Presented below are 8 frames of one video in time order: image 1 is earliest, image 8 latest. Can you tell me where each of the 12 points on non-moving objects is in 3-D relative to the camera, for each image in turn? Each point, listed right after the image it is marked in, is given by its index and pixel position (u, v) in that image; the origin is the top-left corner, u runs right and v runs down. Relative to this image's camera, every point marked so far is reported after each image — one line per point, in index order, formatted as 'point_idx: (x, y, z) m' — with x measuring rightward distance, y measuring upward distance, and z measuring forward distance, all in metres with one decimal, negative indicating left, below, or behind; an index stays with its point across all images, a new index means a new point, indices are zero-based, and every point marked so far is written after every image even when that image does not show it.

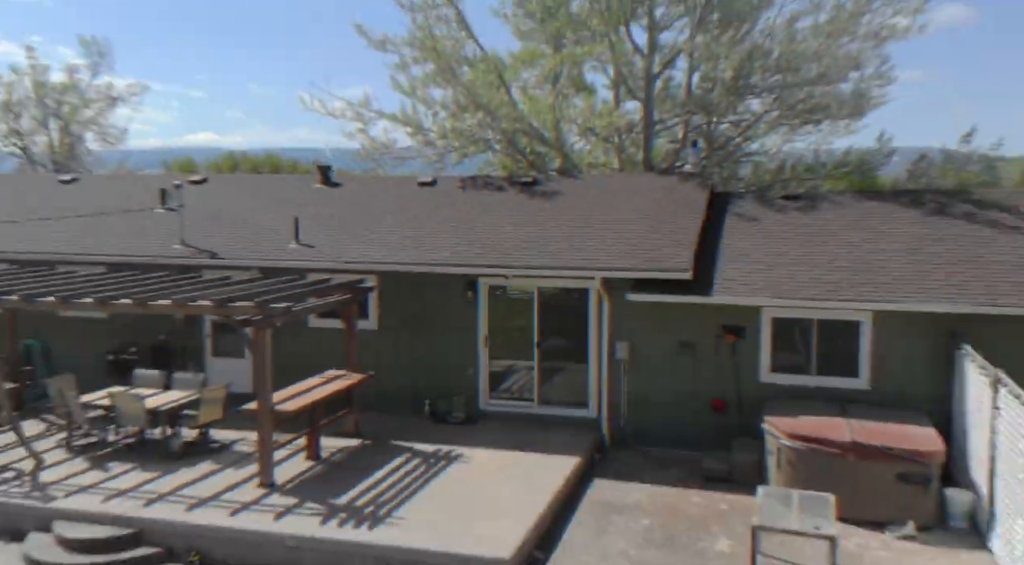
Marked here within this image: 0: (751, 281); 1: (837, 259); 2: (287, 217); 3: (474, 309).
0: (+0.7, 0.0, +2.2) m
1: (+1.0, +0.1, +2.3) m
2: (-0.9, +0.3, +3.0) m
3: (-0.1, -0.1, +2.5) m
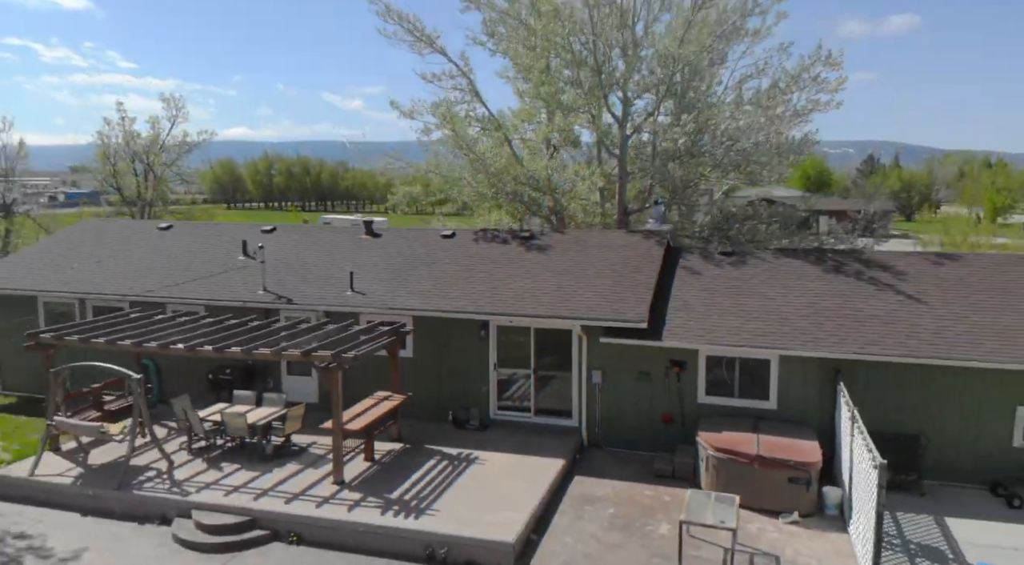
0: (+0.7, -0.2, +2.9) m
1: (+1.0, -0.1, +3.0) m
2: (-0.9, +0.1, +3.7) m
3: (-0.1, -0.3, +3.2) m
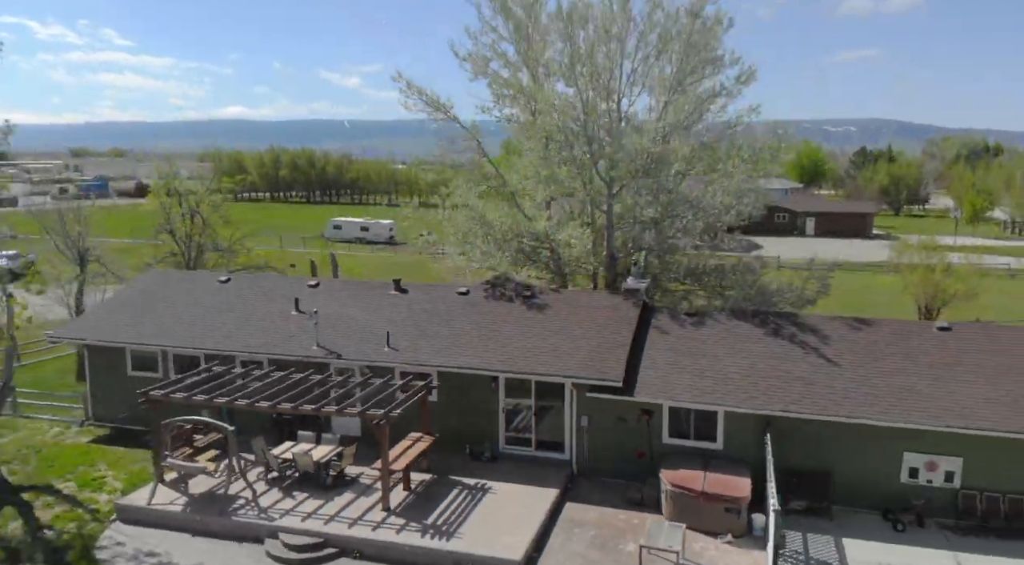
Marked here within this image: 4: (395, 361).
0: (+0.7, -0.5, +3.7) m
1: (+1.0, -0.4, +3.8) m
2: (-0.9, -0.2, +4.5) m
3: (-0.1, -0.6, +4.0) m
4: (-0.7, -0.4, +4.1) m
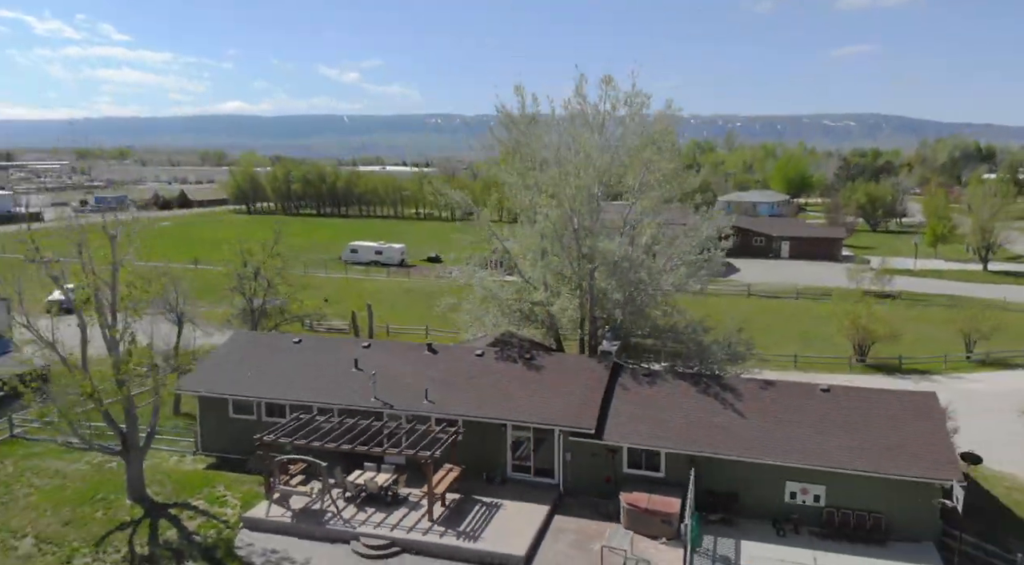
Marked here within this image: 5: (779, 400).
0: (+0.7, -1.1, +5.3) m
1: (+1.0, -1.0, +5.4) m
2: (-0.8, -0.8, +6.1) m
3: (-0.1, -1.1, +5.6) m
4: (-0.6, -1.0, +5.7) m
5: (+1.9, -0.9, +5.4) m
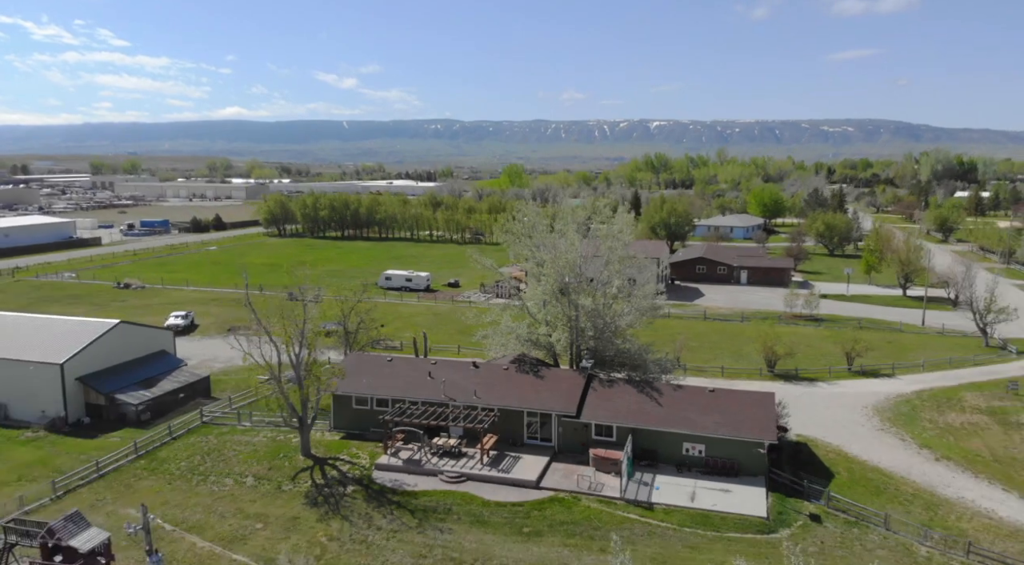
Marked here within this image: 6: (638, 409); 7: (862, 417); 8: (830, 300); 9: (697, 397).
0: (+0.9, -1.6, +9.2) m
1: (+1.2, -1.5, +9.3) m
2: (-0.6, -1.3, +10.0) m
3: (+0.1, -1.7, +9.5) m
4: (-0.4, -1.5, +9.6) m
5: (+2.1, -1.4, +9.3) m
6: (+1.5, -1.5, +9.2) m
7: (+5.1, -1.9, +11.0) m
8: (+8.3, -0.4, +19.8) m
9: (+2.3, -1.4, +9.3) m
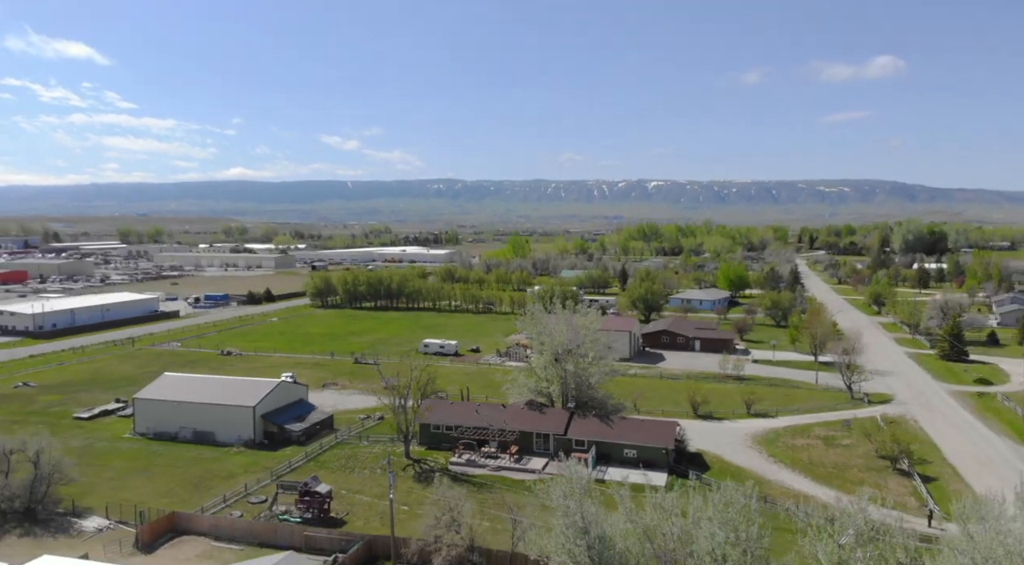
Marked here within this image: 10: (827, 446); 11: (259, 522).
0: (+1.2, -3.2, +16.1) m
1: (+1.5, -3.1, +16.2) m
2: (-0.3, -3.0, +17.0) m
3: (+0.4, -3.3, +16.4) m
4: (-0.1, -3.2, +16.5) m
5: (+2.4, -3.0, +16.3) m
6: (+1.8, -3.1, +16.2) m
7: (+5.4, -3.6, +17.9) m
8: (+8.6, -2.9, +26.8) m
9: (+2.6, -3.0, +16.2) m
10: (+7.3, -3.7, +17.7) m
11: (-4.3, -3.9, +12.8) m
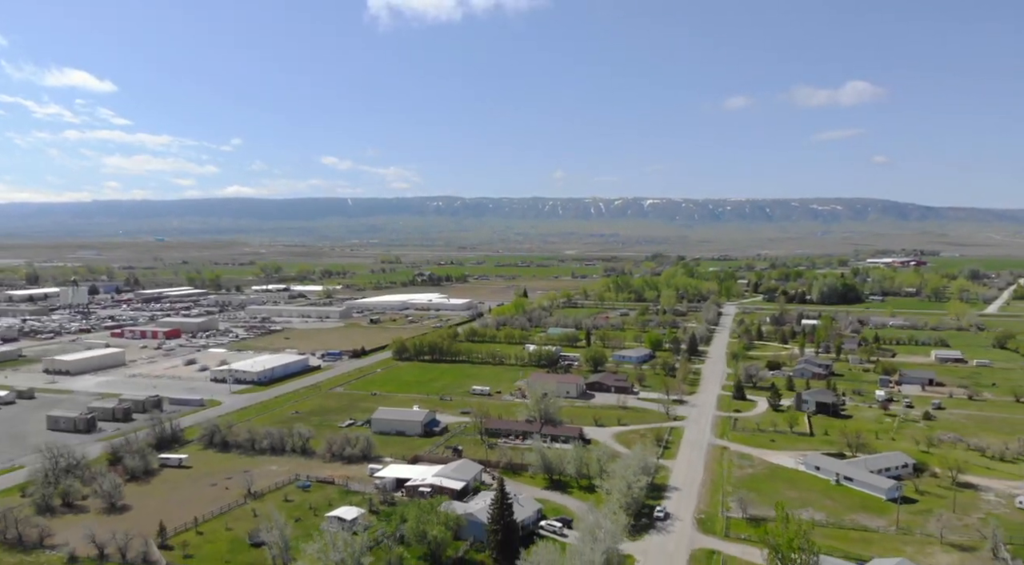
0: (+1.7, -8.9, +45.1) m
1: (+2.0, -8.8, +45.3) m
2: (+0.2, -8.7, +46.0) m
3: (+0.9, -9.0, +45.4) m
4: (+0.4, -8.9, +45.5) m
5: (+2.9, -8.7, +45.3) m
6: (+2.3, -8.8, +45.2) m
7: (+5.9, -9.3, +46.9) m
8: (+9.1, -8.7, +55.9) m
9: (+3.1, -8.7, +45.3) m
10: (+7.8, -9.4, +46.7) m
11: (-3.8, -9.6, +41.7) m
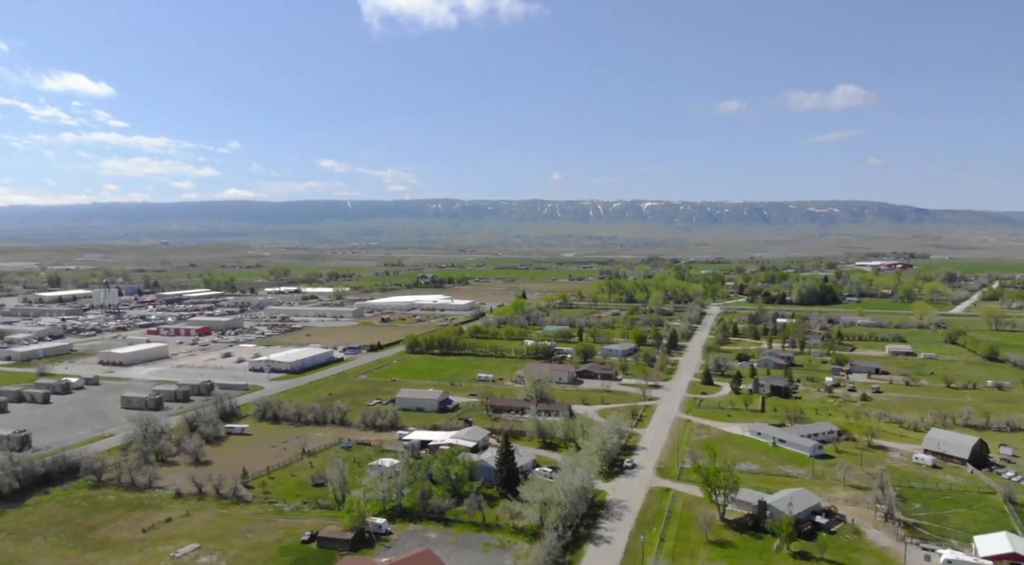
0: (+1.8, -9.0, +54.8) m
1: (+2.1, -9.0, +54.9) m
2: (+0.2, -8.8, +55.6) m
3: (+1.0, -9.2, +55.0) m
4: (+0.4, -9.0, +55.1) m
5: (+3.0, -8.9, +54.9) m
6: (+2.4, -9.0, +54.8) m
7: (+5.9, -9.5, +56.5) m
8: (+9.1, -8.9, +65.5) m
9: (+3.1, -8.9, +54.9) m
10: (+7.9, -9.5, +56.3) m
11: (-3.8, -9.7, +51.3) m
